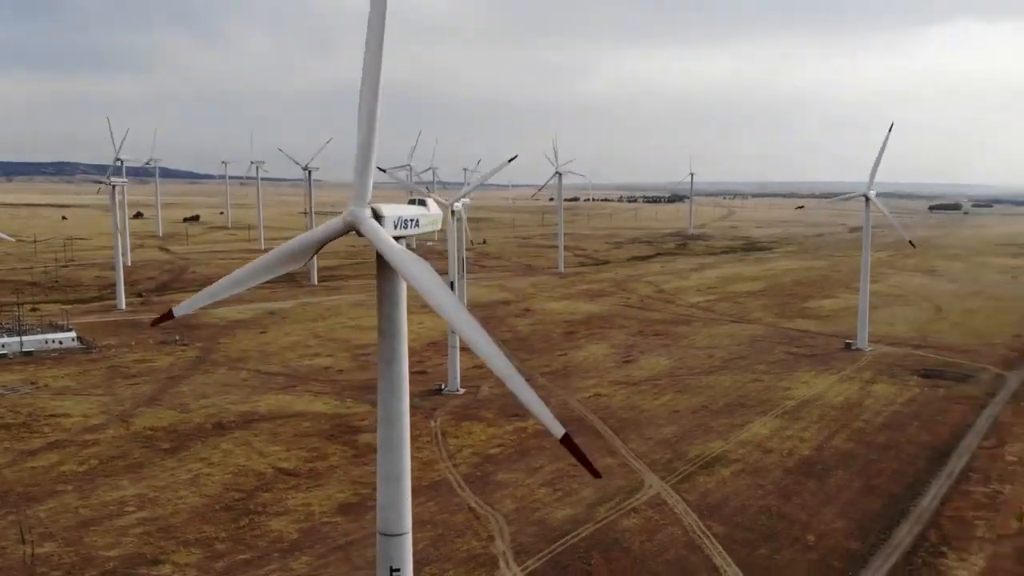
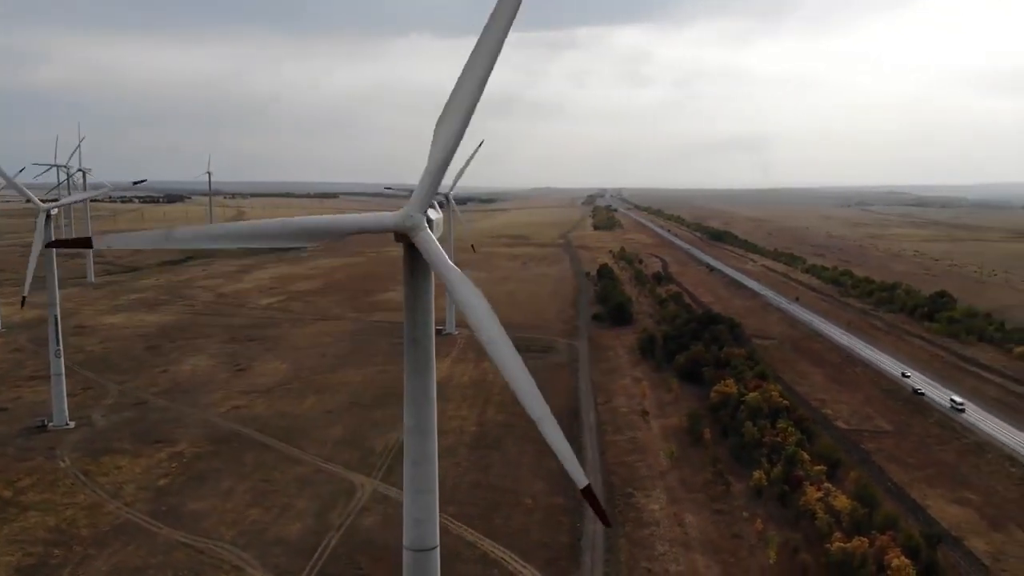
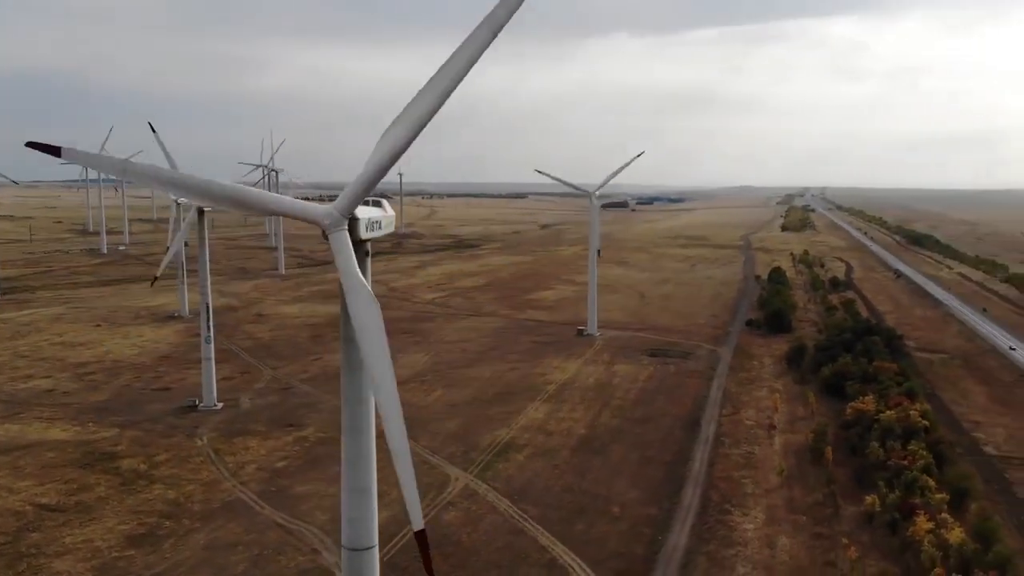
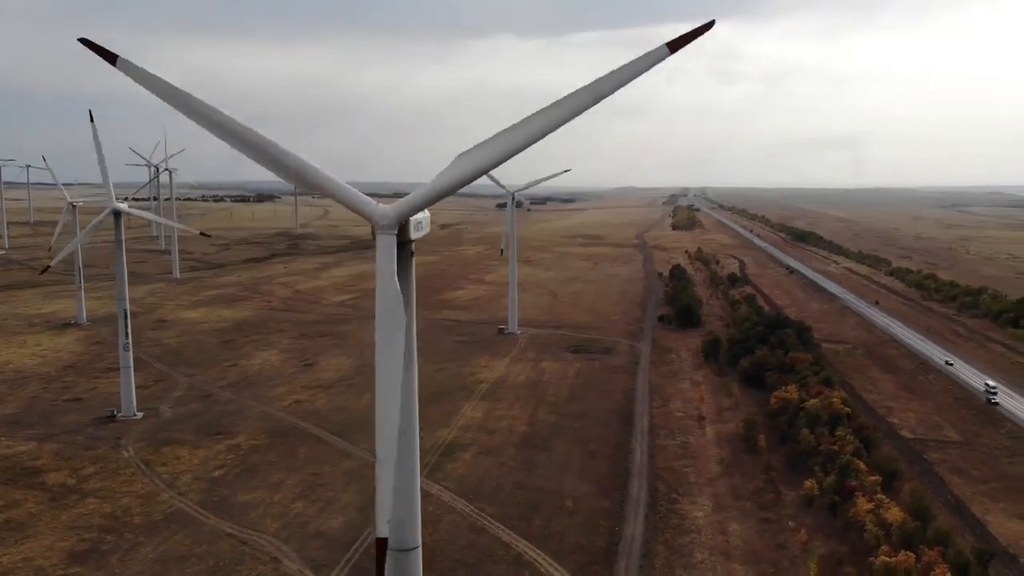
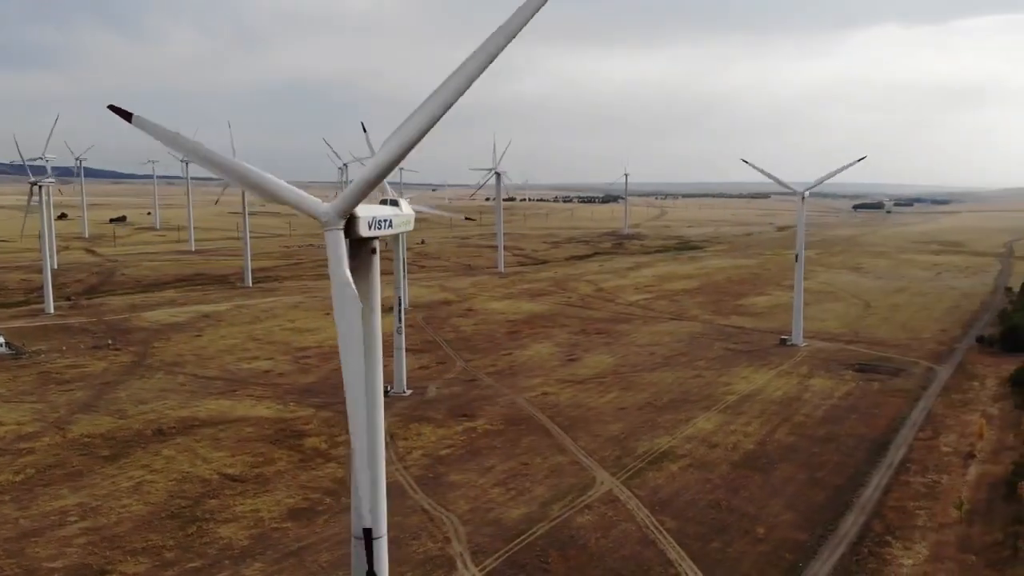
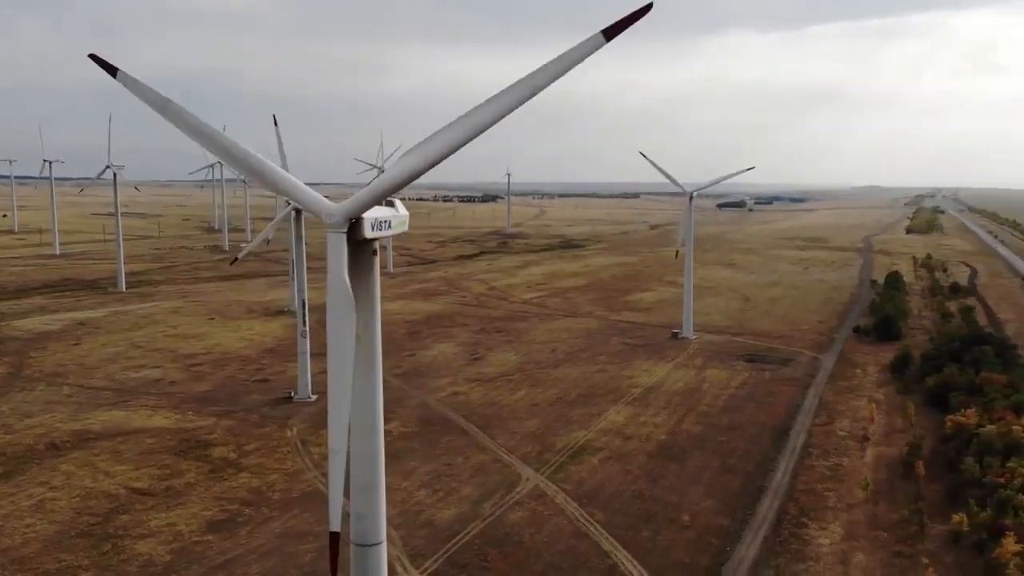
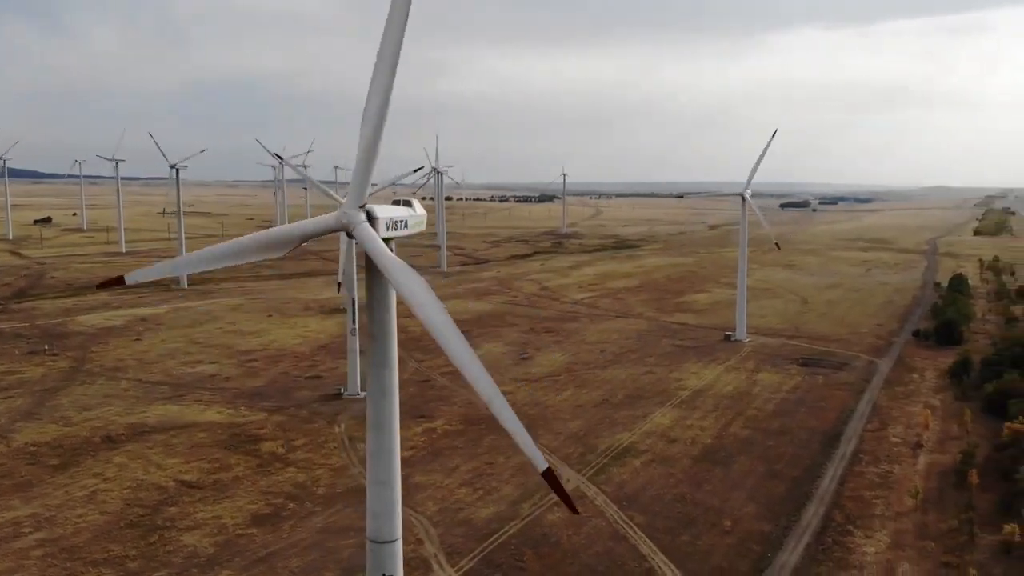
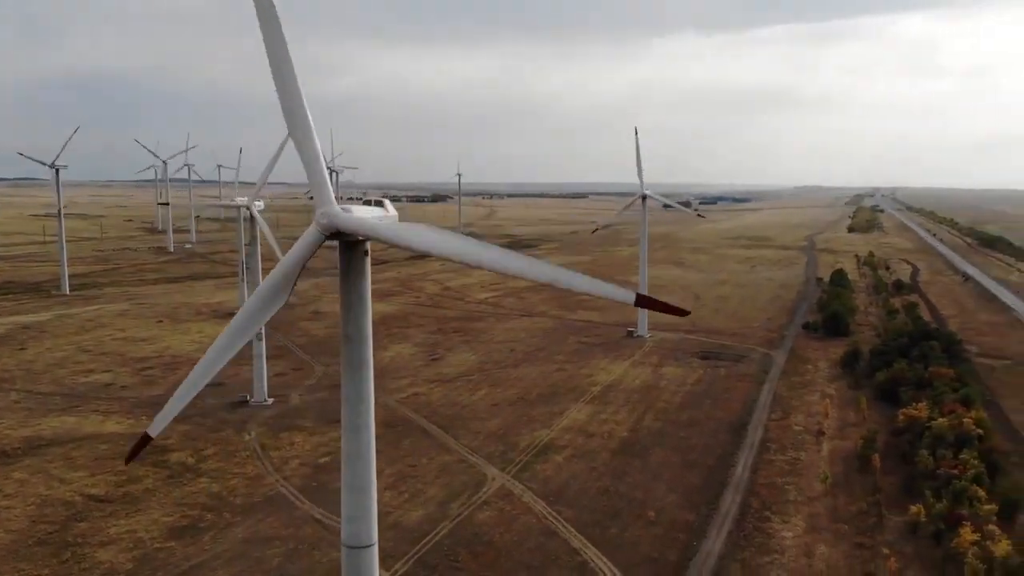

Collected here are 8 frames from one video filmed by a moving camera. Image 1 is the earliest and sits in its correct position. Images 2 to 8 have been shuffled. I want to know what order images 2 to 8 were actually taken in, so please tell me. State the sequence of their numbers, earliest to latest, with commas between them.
5, 7, 6, 8, 3, 4, 2
